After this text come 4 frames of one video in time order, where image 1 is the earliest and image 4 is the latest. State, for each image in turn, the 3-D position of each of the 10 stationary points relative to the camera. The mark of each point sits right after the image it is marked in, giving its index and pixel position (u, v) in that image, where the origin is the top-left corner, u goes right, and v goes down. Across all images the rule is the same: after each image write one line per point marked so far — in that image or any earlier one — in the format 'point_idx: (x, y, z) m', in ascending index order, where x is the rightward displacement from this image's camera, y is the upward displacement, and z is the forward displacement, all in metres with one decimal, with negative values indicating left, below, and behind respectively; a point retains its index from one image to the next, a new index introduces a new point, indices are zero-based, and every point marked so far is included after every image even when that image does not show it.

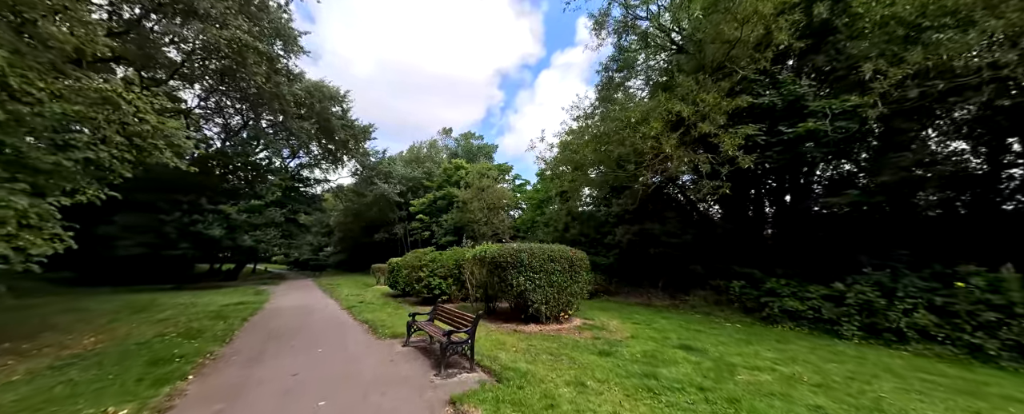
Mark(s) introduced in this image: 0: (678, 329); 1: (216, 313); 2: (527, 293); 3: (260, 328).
0: (+4.1, -3.0, +7.5) m
1: (-8.9, -3.2, +9.3) m
2: (+0.4, -2.1, +7.5) m
3: (-5.7, -2.8, +7.0) m
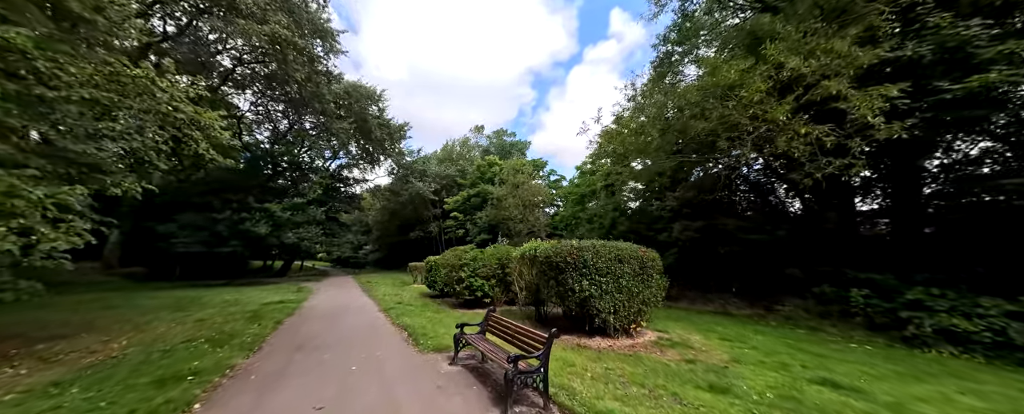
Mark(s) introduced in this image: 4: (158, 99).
0: (+5.4, -2.8, +5.9) m
1: (-7.5, -3.1, +8.9) m
2: (+1.6, -1.9, +6.2) m
3: (-4.5, -2.6, +6.3) m
4: (-8.1, +2.5, +7.1) m
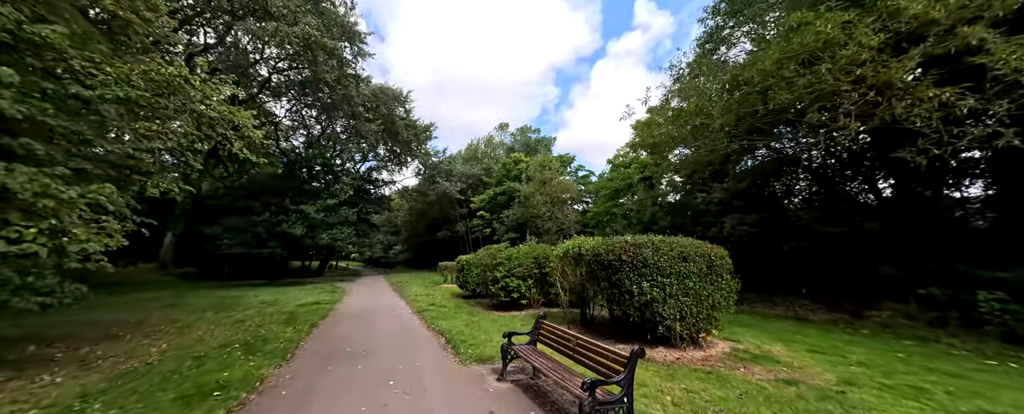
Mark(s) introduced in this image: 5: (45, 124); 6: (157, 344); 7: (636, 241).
0: (+6.2, -2.5, +4.7) m
1: (-6.3, -3.1, +8.8) m
2: (+2.5, -1.7, +5.4) m
3: (-3.6, -2.6, +5.9) m
4: (-7.3, +2.5, +7.0) m
5: (-7.2, +1.3, +4.7) m
6: (-6.9, -2.7, +6.0) m
7: (+2.3, -0.6, +5.8) m
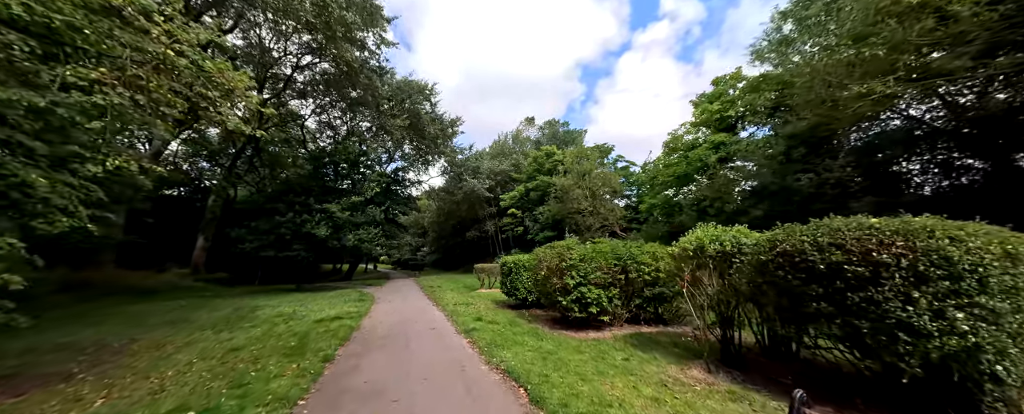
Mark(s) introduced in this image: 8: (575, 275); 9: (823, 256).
0: (+7.6, -2.0, +1.7) m
1: (-4.6, -2.8, +6.7) m
2: (+4.0, -1.3, +2.6) m
3: (-2.1, -2.3, +3.6) m
4: (-5.8, +2.7, +5.0) m
5: (-5.8, +1.5, +2.7) m
6: (-5.4, -2.4, +3.9) m
7: (+3.8, -0.2, +3.0) m
8: (+1.5, -1.6, +7.4) m
9: (+3.3, -0.5, +3.3) m
